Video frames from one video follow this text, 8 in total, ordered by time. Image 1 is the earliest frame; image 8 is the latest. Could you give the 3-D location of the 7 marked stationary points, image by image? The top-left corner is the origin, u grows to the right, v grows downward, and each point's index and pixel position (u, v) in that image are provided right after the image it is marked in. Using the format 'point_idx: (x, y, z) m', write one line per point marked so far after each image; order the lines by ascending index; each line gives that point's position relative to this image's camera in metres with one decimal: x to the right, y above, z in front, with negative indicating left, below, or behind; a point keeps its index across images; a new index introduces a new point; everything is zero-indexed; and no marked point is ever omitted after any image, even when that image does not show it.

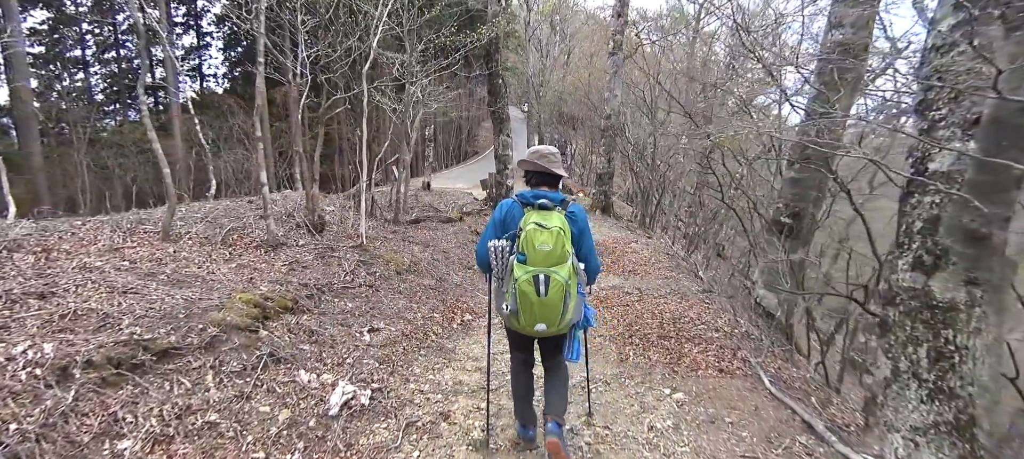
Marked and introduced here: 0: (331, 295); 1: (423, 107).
0: (-1.6, -0.6, +4.0) m
1: (-2.0, +2.7, +9.8) m
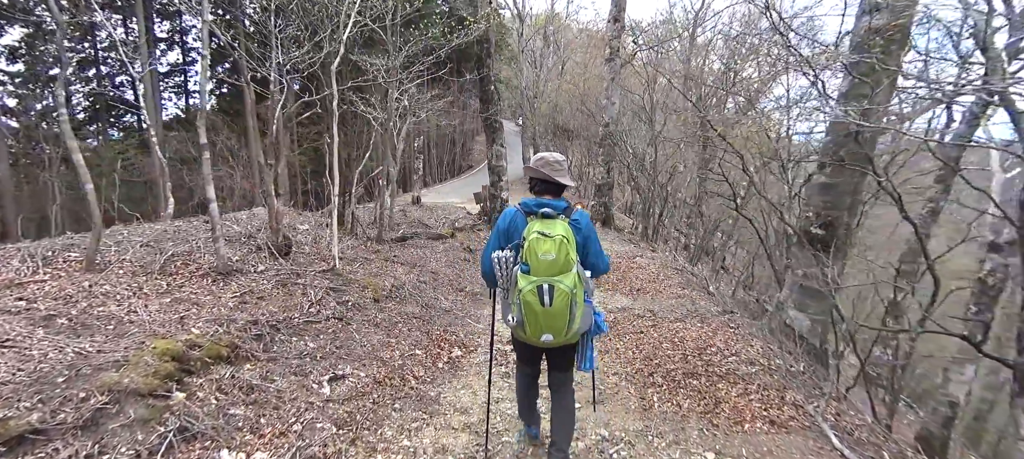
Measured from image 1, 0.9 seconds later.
0: (-1.7, -0.8, +3.3) m
1: (-2.1, +2.3, +9.2) m
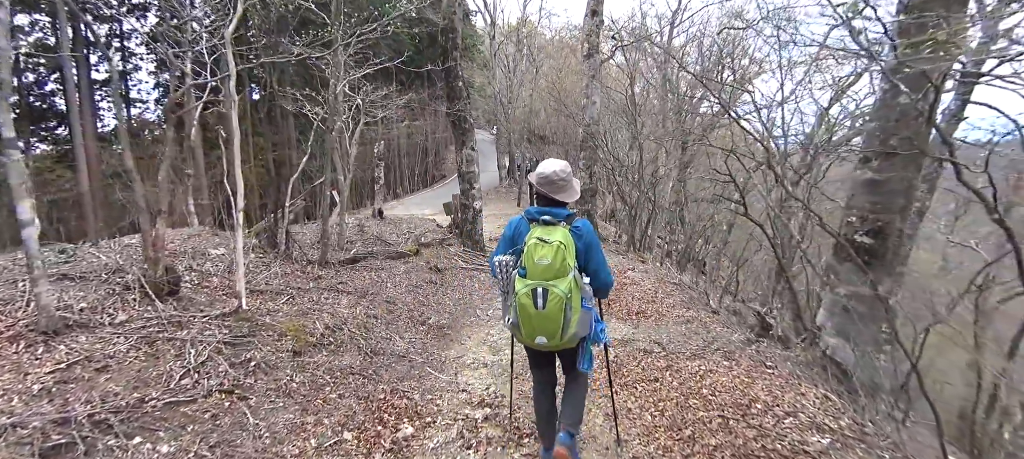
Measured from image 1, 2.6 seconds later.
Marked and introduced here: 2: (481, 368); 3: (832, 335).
0: (-1.8, -1.0, +2.1) m
1: (-2.6, +2.0, +8.0) m
2: (-0.3, -1.2, +3.9) m
3: (+2.9, -1.0, +4.0) m
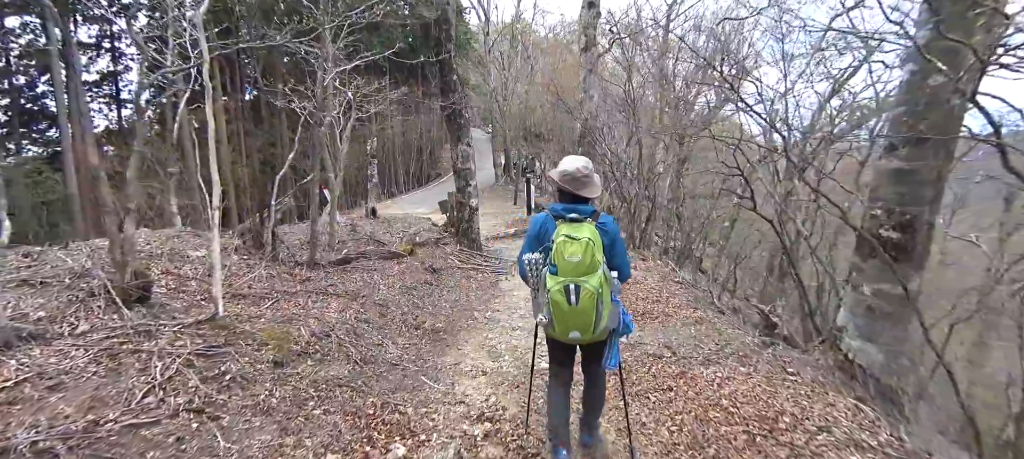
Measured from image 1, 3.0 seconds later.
0: (-1.8, -1.0, +1.8) m
1: (-2.7, +2.0, +7.7) m
2: (-0.3, -1.2, +3.6) m
3: (+2.9, -0.9, +3.8) m
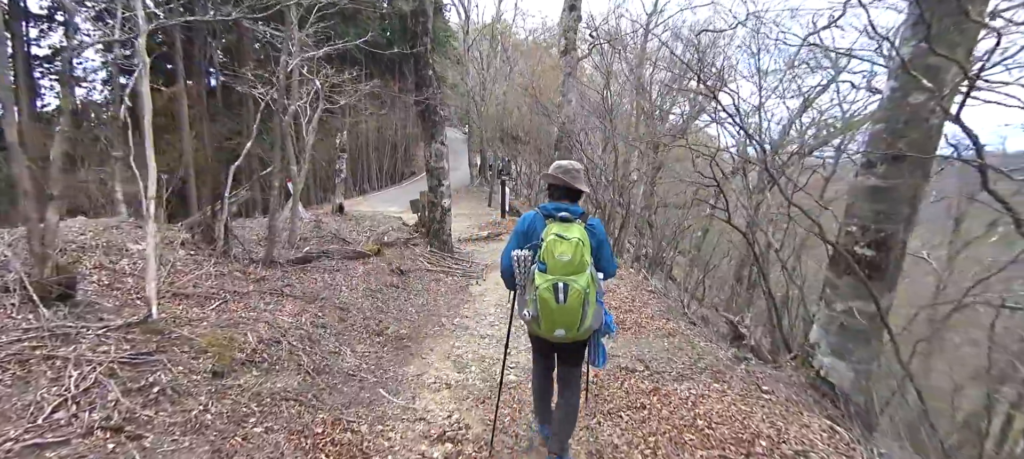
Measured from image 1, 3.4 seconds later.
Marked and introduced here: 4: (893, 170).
0: (-1.9, -0.9, +1.5) m
1: (-3.1, +2.0, +7.4) m
2: (-0.5, -1.2, +3.4) m
3: (+2.6, -1.1, +3.7) m
4: (+2.9, +0.4, +3.3) m
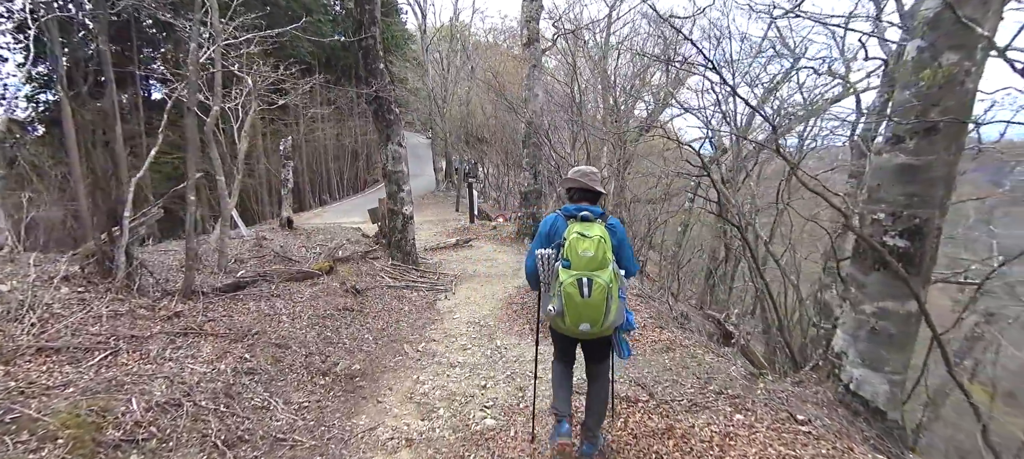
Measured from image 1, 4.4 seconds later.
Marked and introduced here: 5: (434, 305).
0: (-2.0, -1.1, +0.6) m
1: (-3.6, +1.8, +6.5) m
2: (-0.7, -1.3, +2.7) m
3: (+2.5, -1.0, +3.2) m
4: (+2.6, +0.5, +2.8) m
5: (-1.1, -1.0, +6.0) m
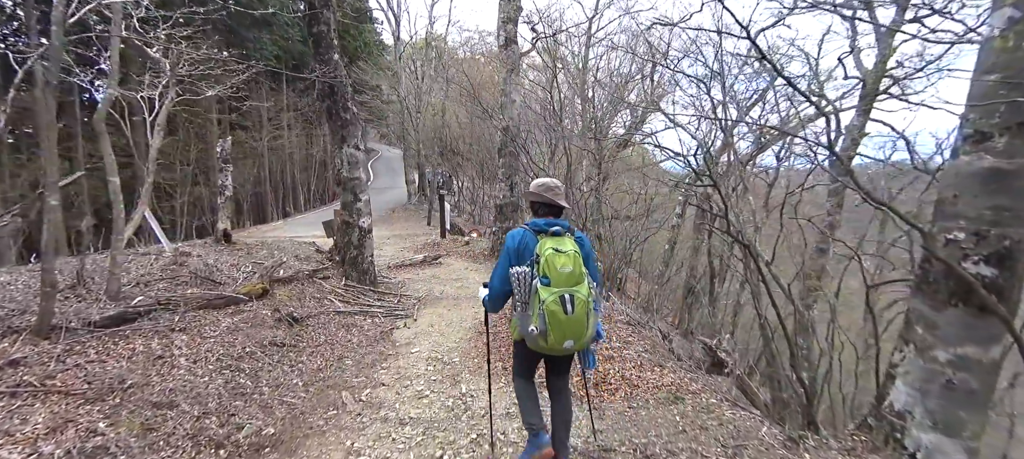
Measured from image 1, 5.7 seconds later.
0: (-2.0, -1.1, -0.4) m
1: (-4.0, +1.6, +5.5) m
2: (-0.8, -1.4, +1.7) m
3: (+2.3, -1.1, +2.5) m
4: (+2.5, +0.4, +2.1) m
5: (-1.4, -1.2, +5.1) m
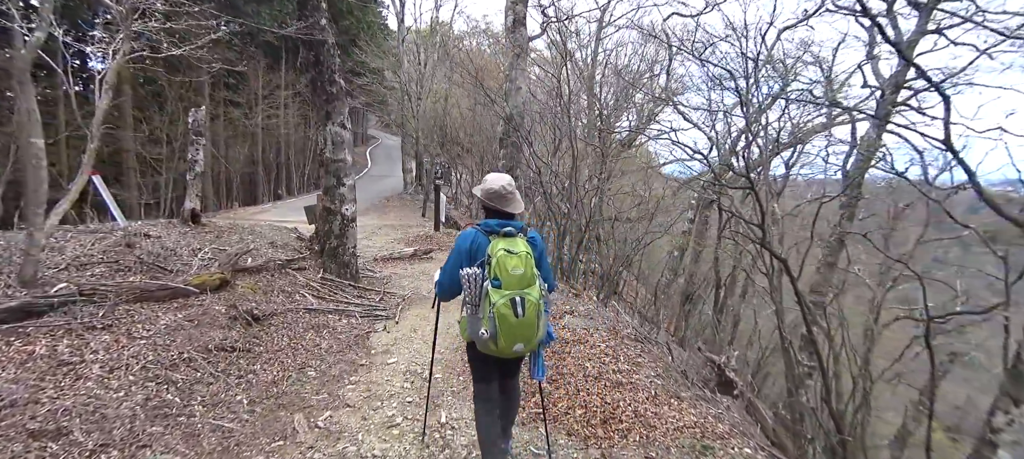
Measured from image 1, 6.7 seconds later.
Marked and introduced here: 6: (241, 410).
0: (-2.0, -1.0, -1.0) m
1: (-3.9, +1.8, +4.8) m
2: (-0.9, -1.3, +1.1) m
3: (+2.2, -1.2, +1.8) m
4: (+2.5, +0.3, +1.5) m
5: (-1.5, -1.1, +4.4) m
6: (-1.8, -1.2, +2.9) m
